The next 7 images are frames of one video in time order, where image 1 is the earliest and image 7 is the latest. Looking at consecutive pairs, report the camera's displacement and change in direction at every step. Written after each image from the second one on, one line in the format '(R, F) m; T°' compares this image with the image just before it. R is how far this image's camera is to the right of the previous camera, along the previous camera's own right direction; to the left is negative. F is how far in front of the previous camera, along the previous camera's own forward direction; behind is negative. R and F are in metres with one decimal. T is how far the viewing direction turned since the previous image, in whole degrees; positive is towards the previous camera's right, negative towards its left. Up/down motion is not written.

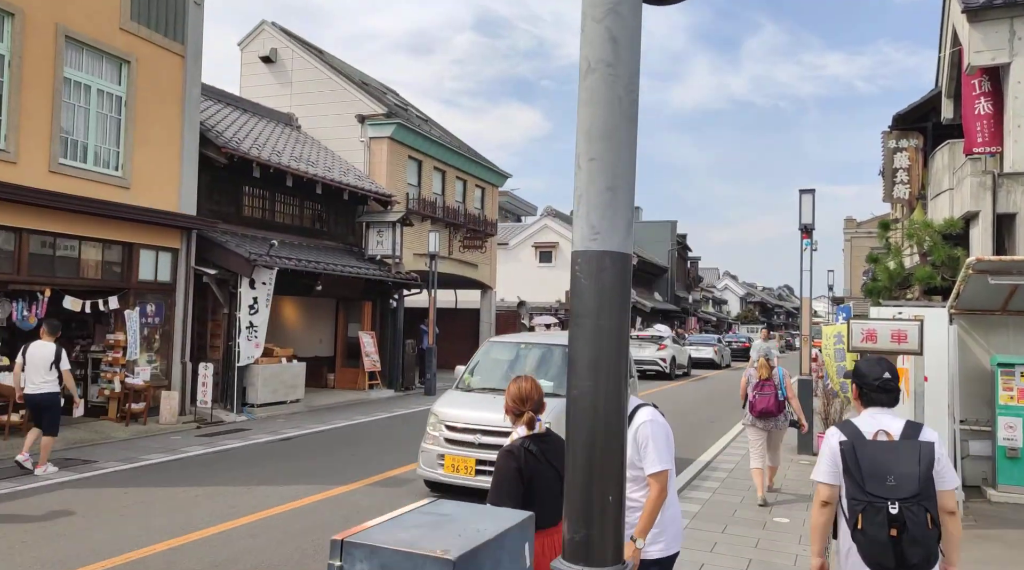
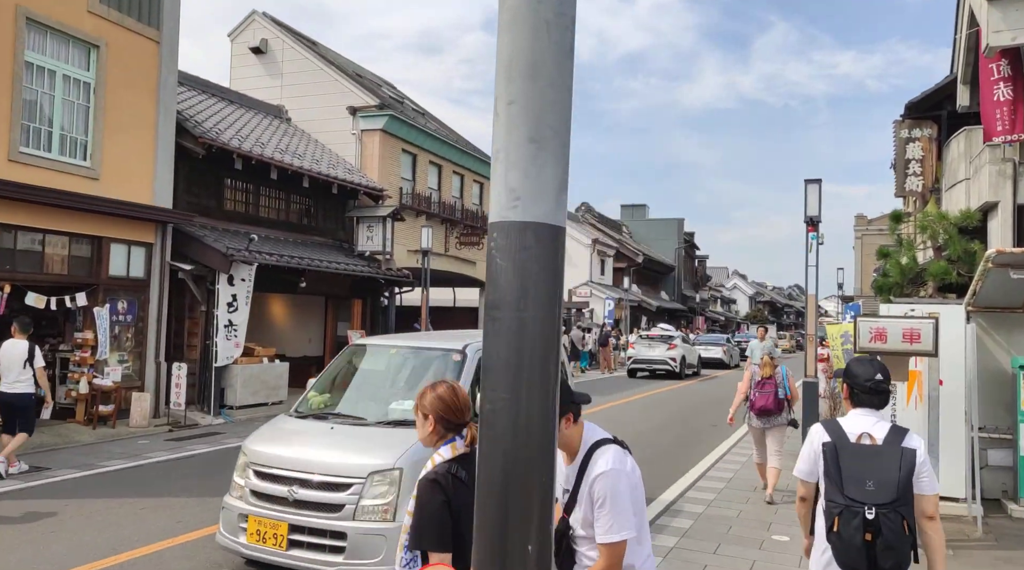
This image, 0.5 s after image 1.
(+0.3, +0.7) m; -1°
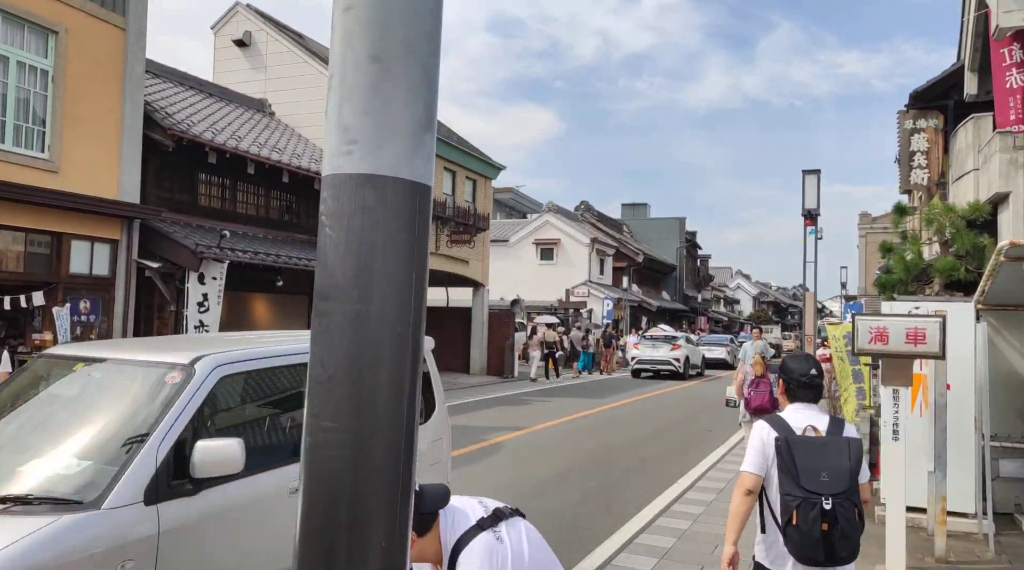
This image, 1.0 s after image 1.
(+0.3, +0.7) m; 0°
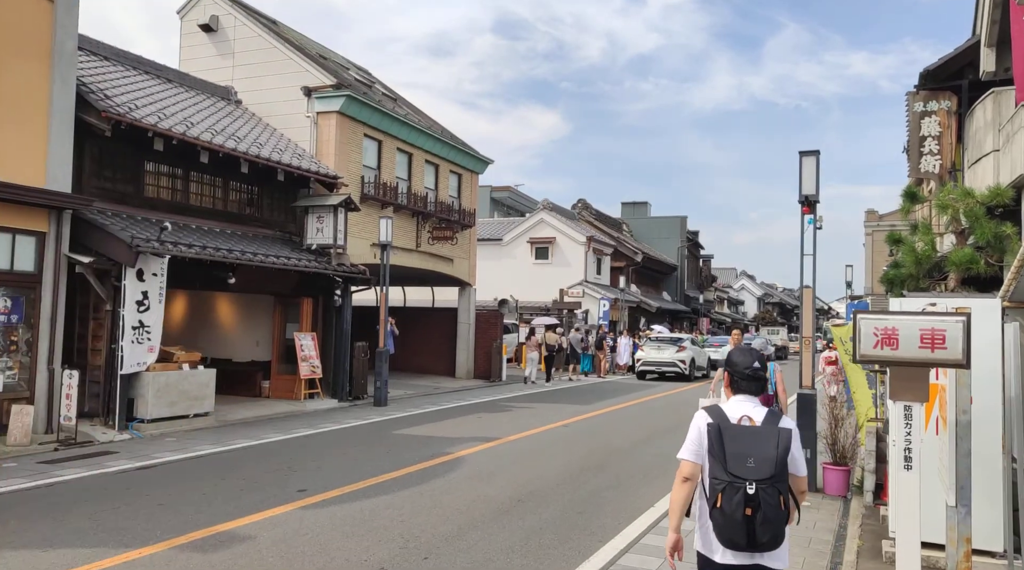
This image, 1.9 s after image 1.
(+0.5, +1.3) m; 0°
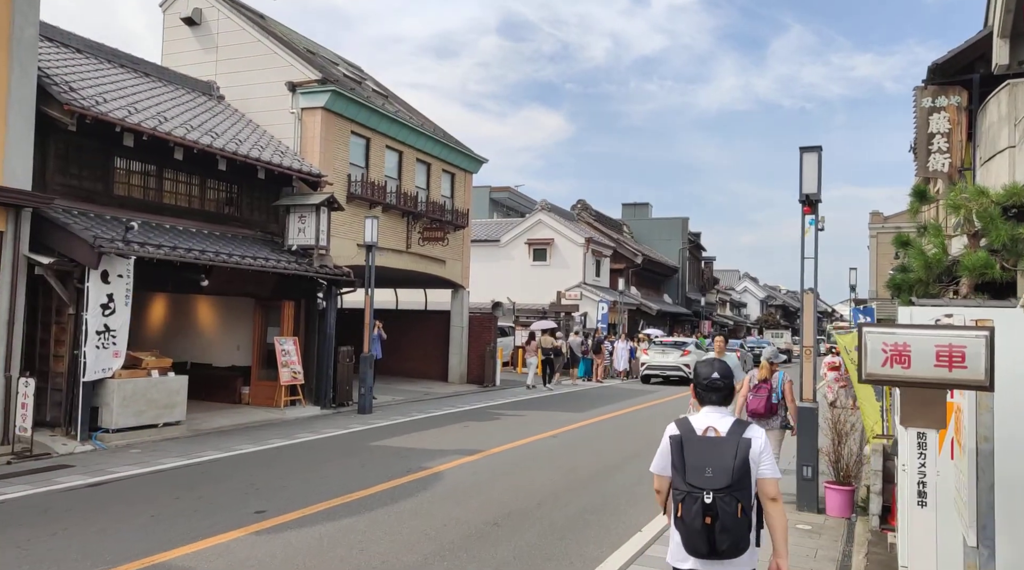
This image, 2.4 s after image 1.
(+0.3, +0.7) m; 0°
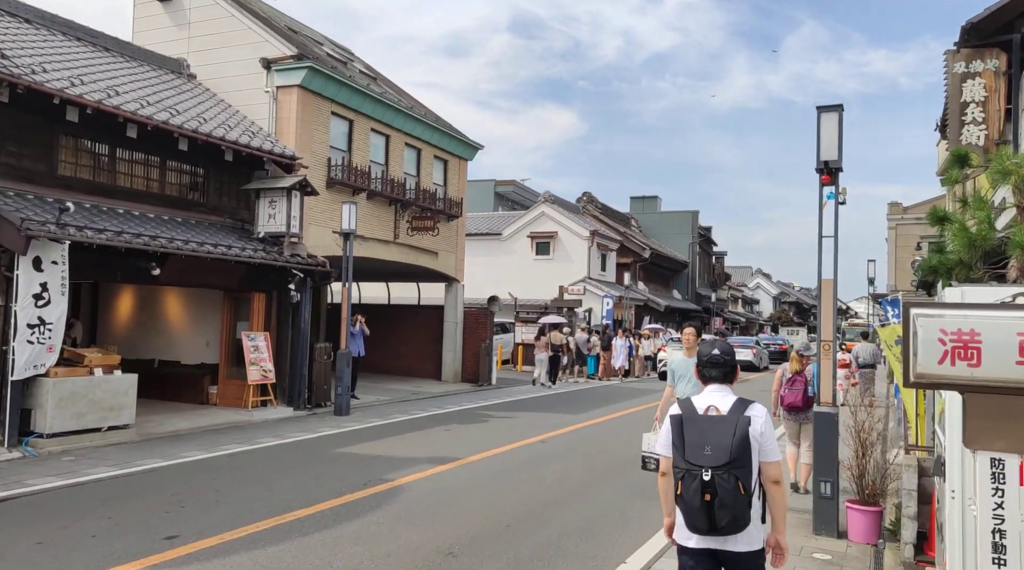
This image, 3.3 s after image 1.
(+0.4, +1.3) m; -1°
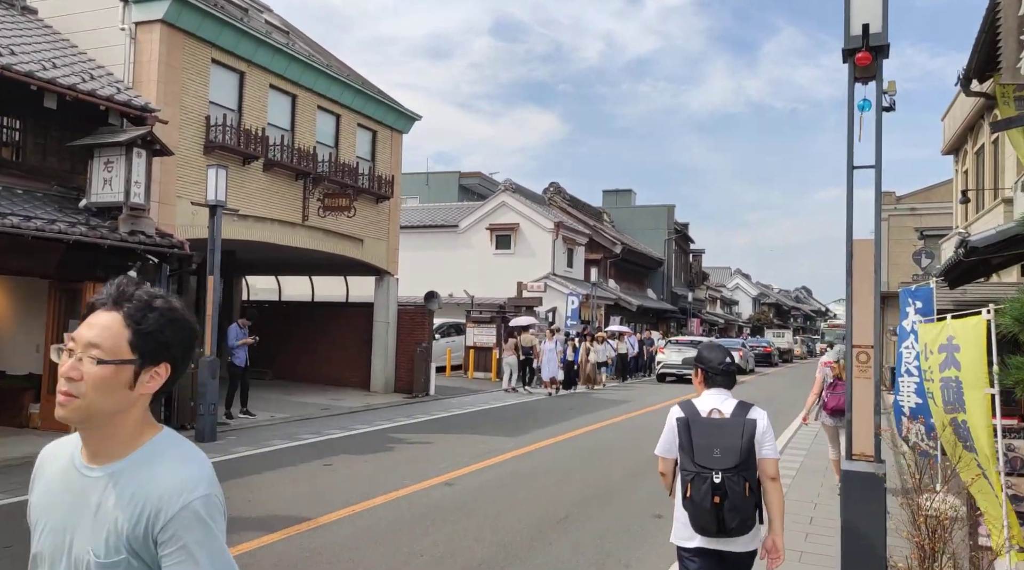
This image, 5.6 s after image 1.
(+0.9, +3.4) m; +1°
